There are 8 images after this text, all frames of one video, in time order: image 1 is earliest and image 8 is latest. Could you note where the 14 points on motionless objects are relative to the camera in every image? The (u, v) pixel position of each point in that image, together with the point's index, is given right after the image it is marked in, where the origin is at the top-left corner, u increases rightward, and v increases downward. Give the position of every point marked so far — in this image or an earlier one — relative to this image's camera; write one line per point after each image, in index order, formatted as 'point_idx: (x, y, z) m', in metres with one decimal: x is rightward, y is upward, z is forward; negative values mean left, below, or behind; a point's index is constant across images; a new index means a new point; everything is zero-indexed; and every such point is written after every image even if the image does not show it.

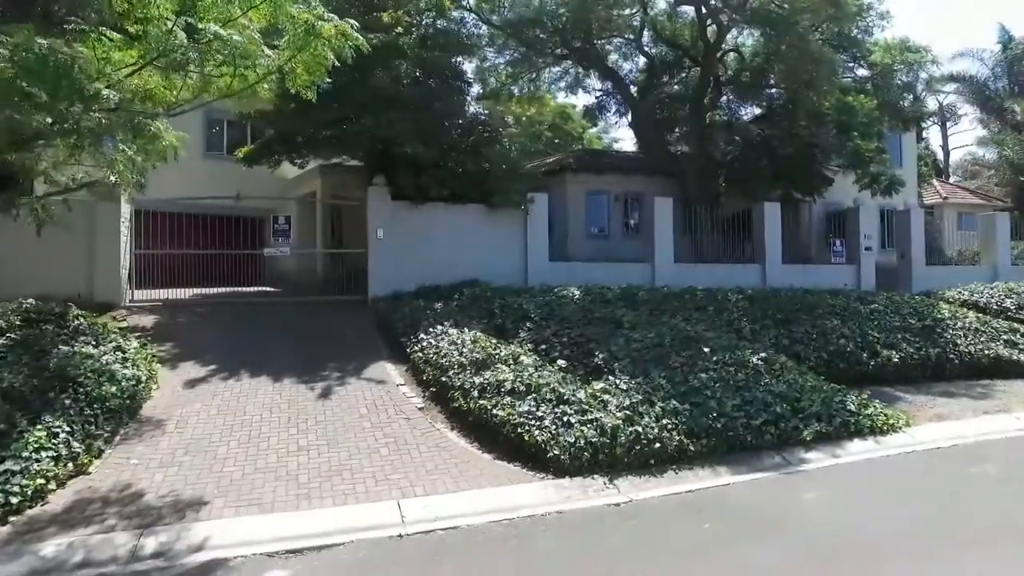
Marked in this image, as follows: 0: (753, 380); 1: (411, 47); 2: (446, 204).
0: (+3.8, -1.5, +9.1) m
1: (-2.7, +5.9, +14.0) m
2: (-1.7, +2.1, +14.9) m
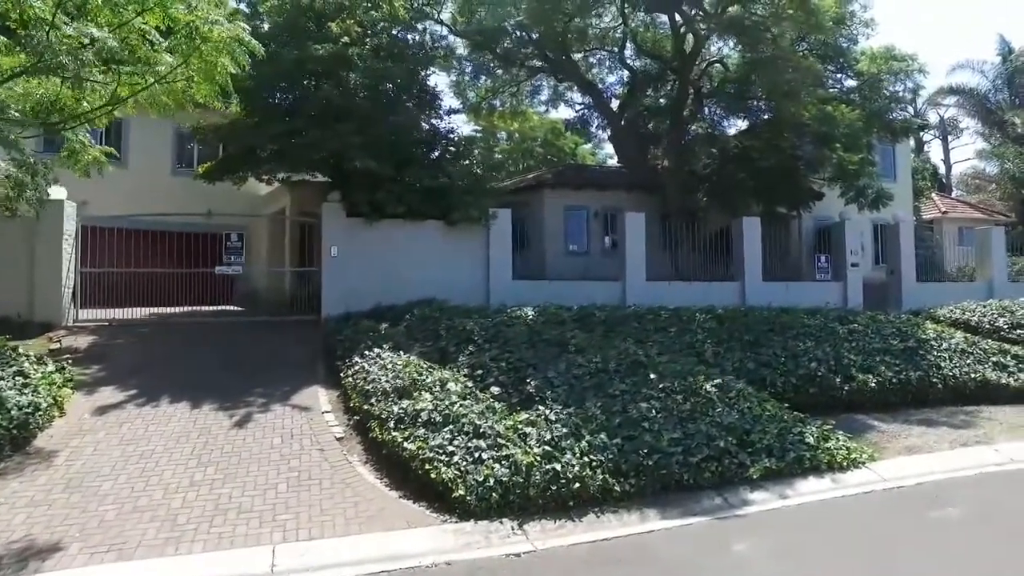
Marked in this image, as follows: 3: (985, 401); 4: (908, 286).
0: (+2.7, -1.8, +8.3) m
1: (-3.7, +5.5, +13.5) m
2: (-2.7, +1.7, +14.3) m
3: (+9.8, -2.3, +11.8) m
4: (+12.1, +0.1, +17.4) m
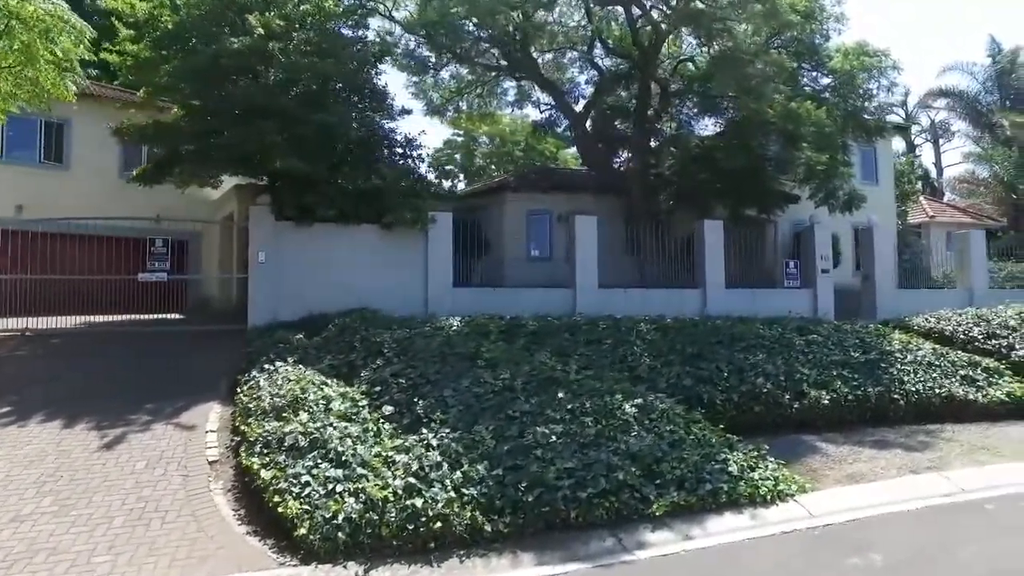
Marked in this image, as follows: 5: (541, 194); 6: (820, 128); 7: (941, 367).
0: (+1.2, -1.9, +7.4) m
1: (-5.1, +5.3, +12.8) m
2: (-4.1, +1.5, +13.5) m
3: (+8.3, -2.5, +10.8) m
4: (+10.7, -0.2, +16.5) m
5: (+0.9, +3.2, +19.5) m
6: (+8.5, +4.5, +15.9) m
7: (+8.7, -1.6, +11.6) m
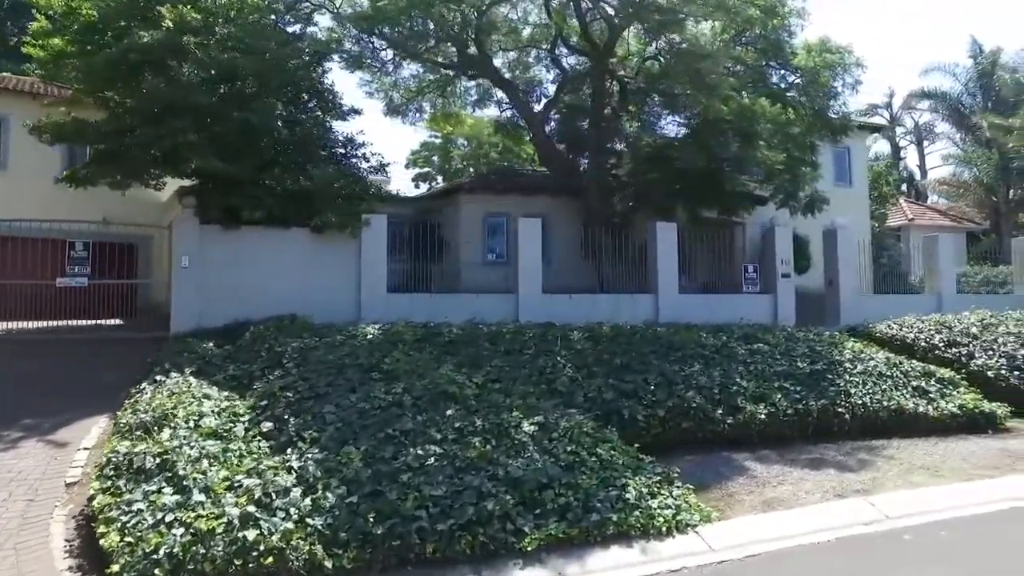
0: (-0.2, -1.9, +6.7) m
1: (-6.6, +5.2, +12.2) m
2: (-5.6, +1.3, +12.8) m
3: (+6.9, -2.6, +10.1) m
4: (+9.3, -0.3, +15.8) m
5: (-0.5, +3.0, +18.9) m
6: (+7.0, +4.4, +15.3) m
7: (+7.3, -1.7, +11.0) m
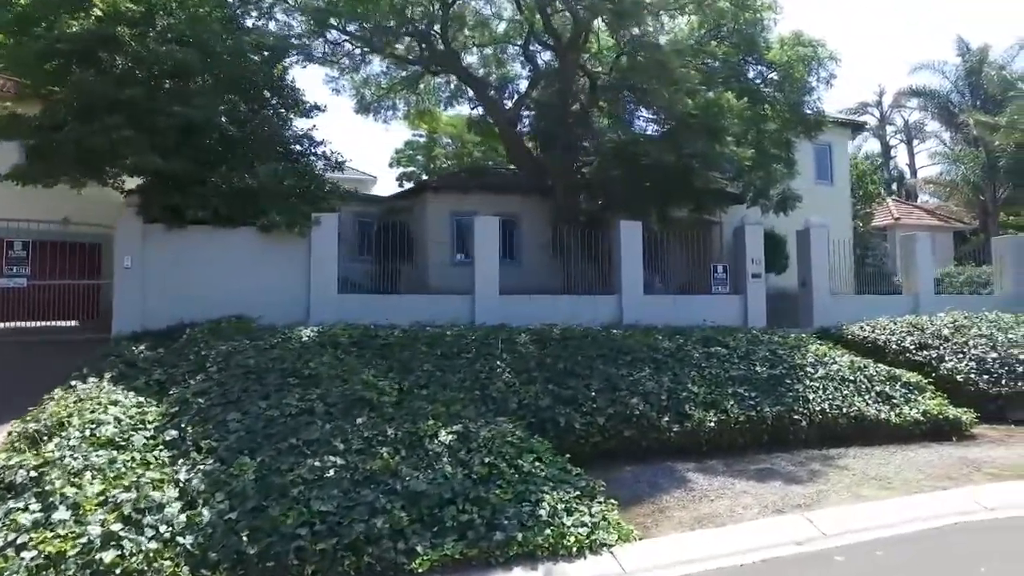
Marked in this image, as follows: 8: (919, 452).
0: (-1.3, -2.0, +6.3) m
1: (-7.6, +5.2, +11.7) m
2: (-6.6, +1.3, +12.4) m
3: (+5.9, -2.6, +9.6) m
4: (+8.3, -0.3, +15.3) m
5: (-1.5, +3.0, +18.5) m
6: (+6.0, +4.4, +14.9) m
7: (+6.3, -1.7, +10.5) m
8: (+6.5, -2.6, +9.1) m
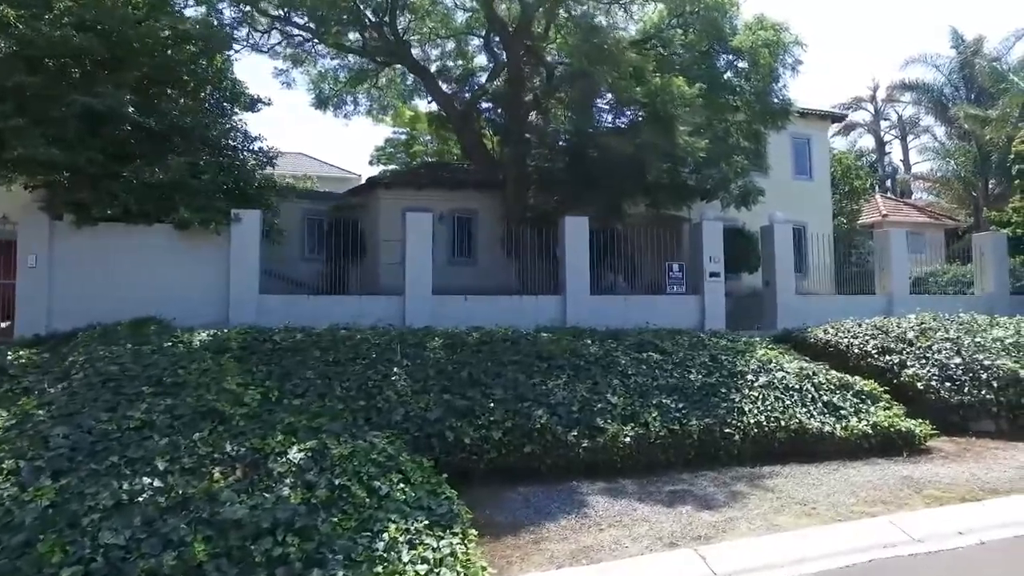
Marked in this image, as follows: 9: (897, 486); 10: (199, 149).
0: (-2.8, -1.9, +5.5) m
1: (-9.0, +5.1, +11.0) m
2: (-8.0, +1.3, +11.6) m
3: (+4.4, -2.6, +8.7) m
4: (+6.9, -0.3, +14.4) m
5: (-2.8, +3.0, +17.6) m
6: (+4.6, +4.3, +13.9) m
7: (+4.8, -1.7, +9.6) m
8: (+5.0, -2.6, +8.1) m
9: (+5.1, -2.6, +7.4) m
10: (-7.0, +3.1, +12.7) m
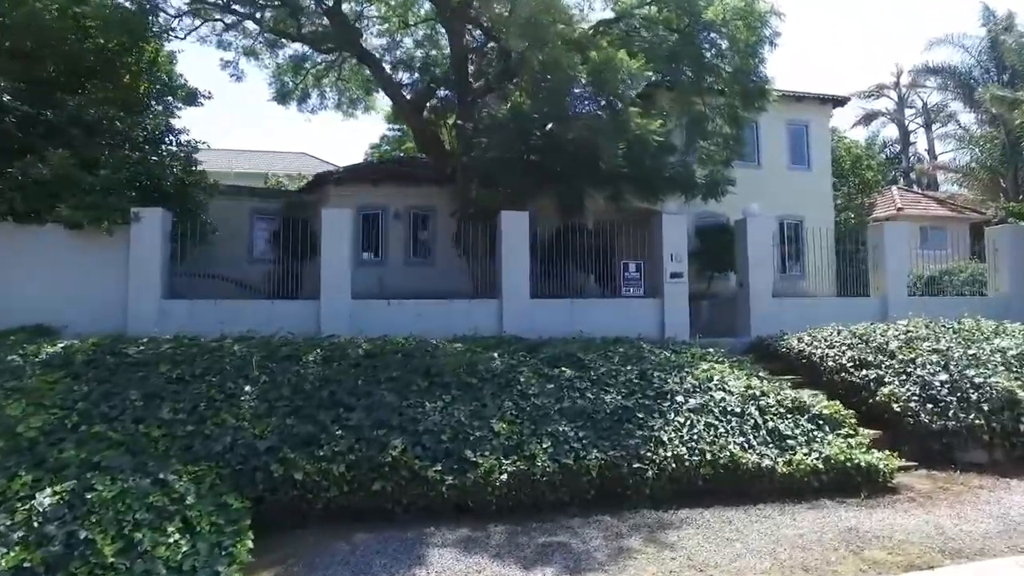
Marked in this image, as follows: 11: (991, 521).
0: (-4.6, -2.0, +4.3) m
1: (-10.6, +5.1, +10.2) m
2: (-9.5, +1.2, +10.8) m
3: (+2.7, -2.6, +7.2) m
4: (+5.5, -0.4, +12.7) m
5: (-4.0, +2.9, +16.5) m
6: (+3.2, +4.3, +12.4) m
7: (+3.2, -1.8, +8.0) m
8: (+3.3, -2.6, +6.6) m
9: (+3.3, -2.6, +5.9) m
10: (-8.4, +3.0, +11.8) m
11: (+5.4, -2.6, +6.4) m
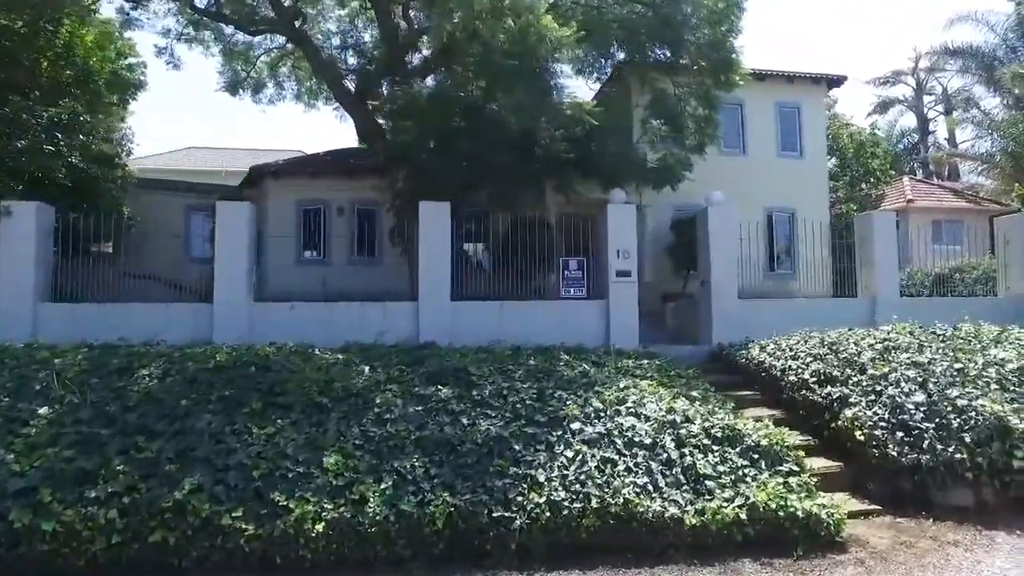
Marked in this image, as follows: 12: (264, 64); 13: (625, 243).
0: (-6.3, -2.0, +3.1) m
1: (-12.1, +5.0, +9.2) m
2: (-11.0, +1.2, +9.8) m
3: (+1.1, -2.6, +5.7) m
4: (+4.1, -0.4, +11.1) m
5: (-5.3, +2.9, +15.3) m
6: (+1.8, +4.3, +10.9) m
7: (+1.6, -1.8, +6.5) m
8: (+1.6, -2.6, +5.0) m
9: (+1.7, -2.6, +4.3) m
10: (-9.9, +3.0, +10.8) m
11: (+3.7, -2.6, +4.7) m
12: (-8.3, +7.1, +18.3) m
13: (+2.2, +0.8, +10.9) m
